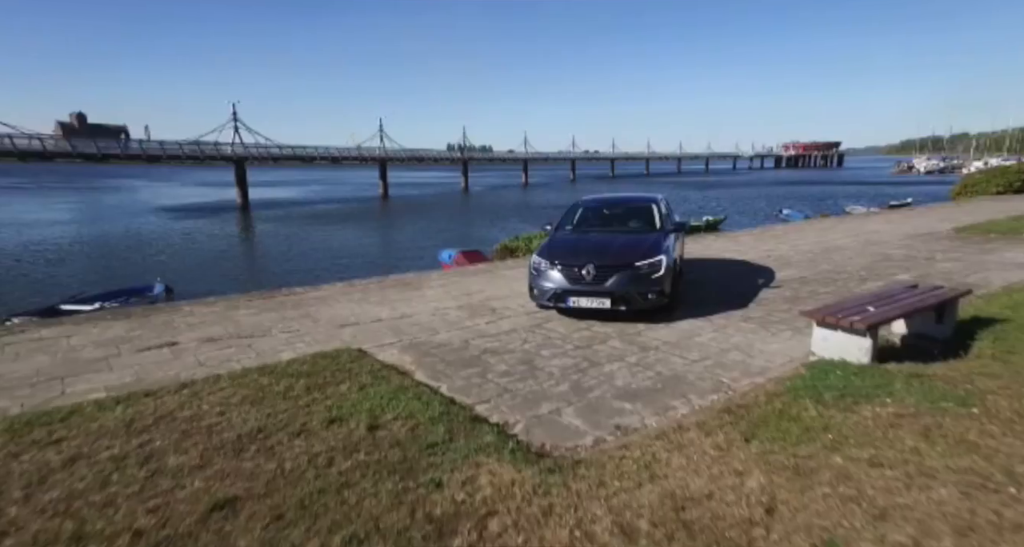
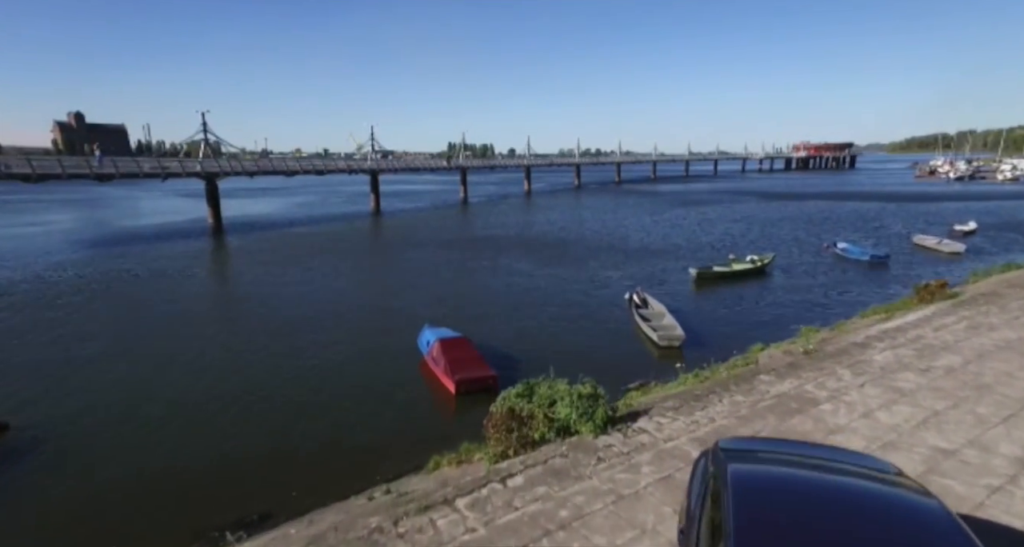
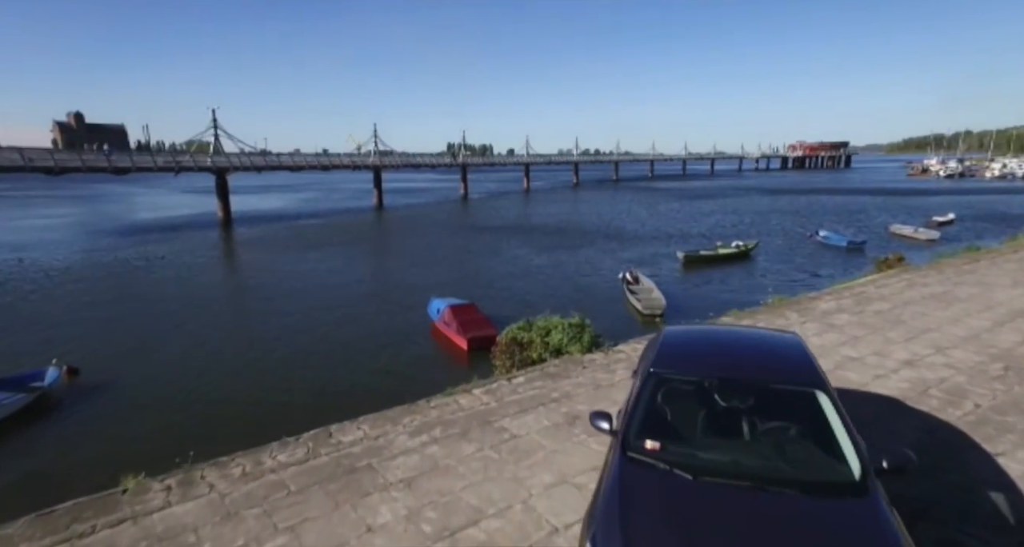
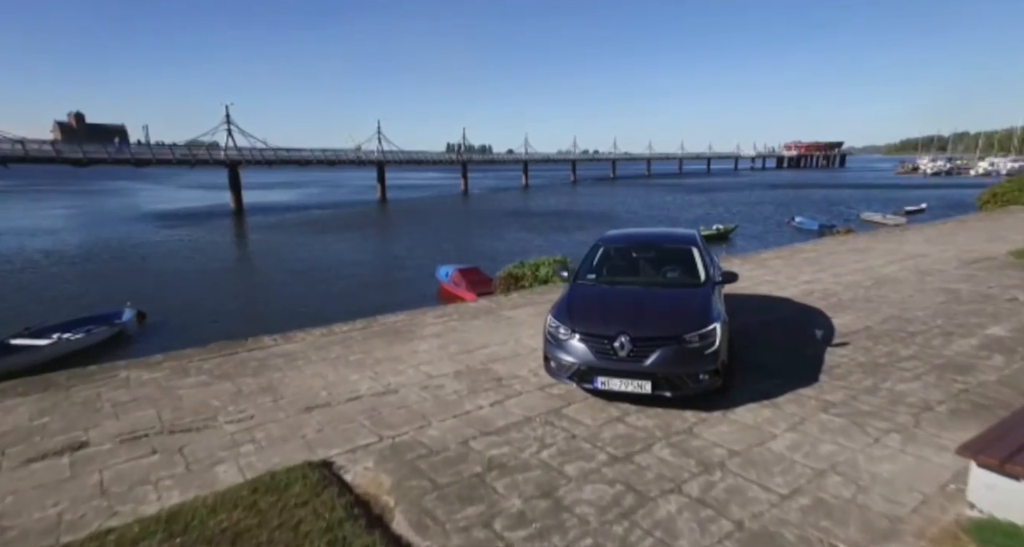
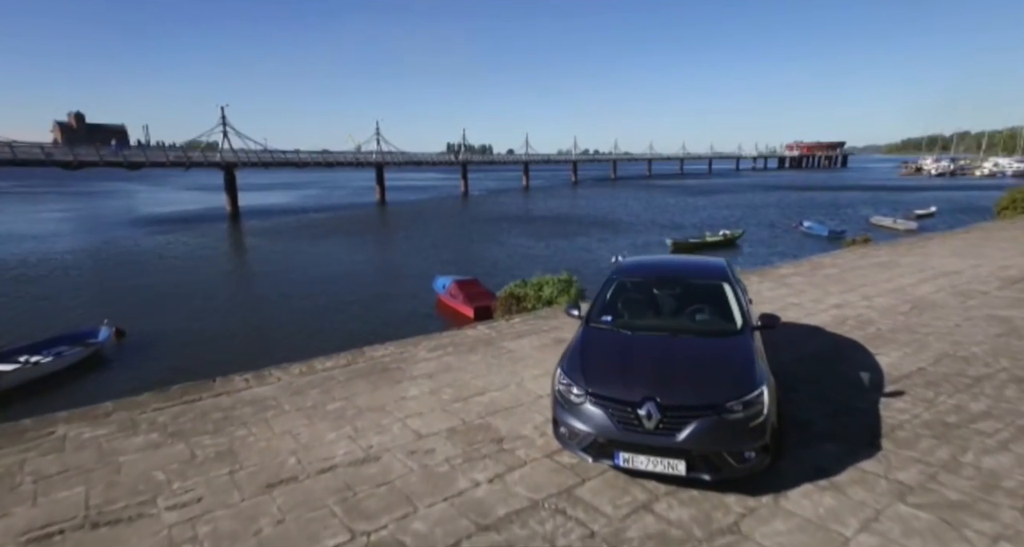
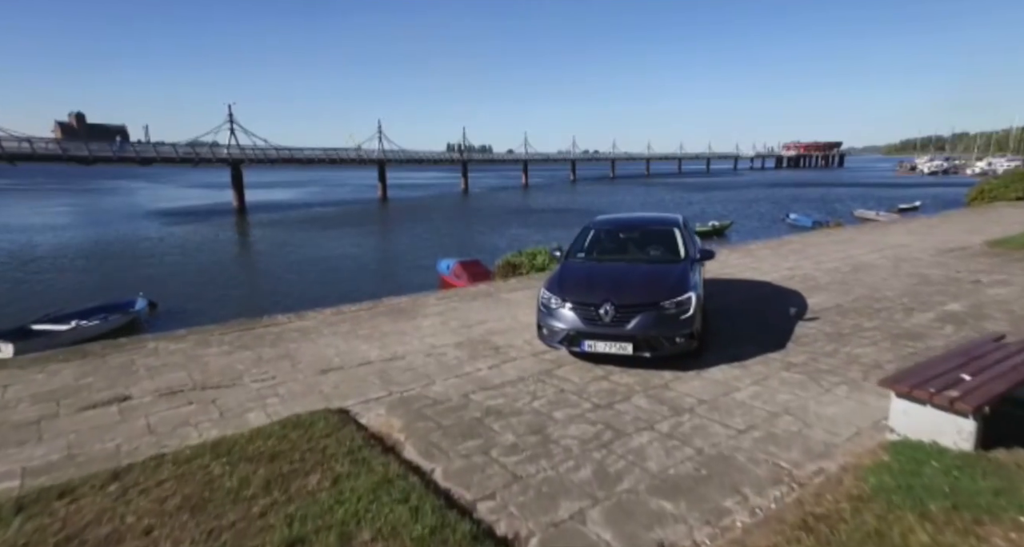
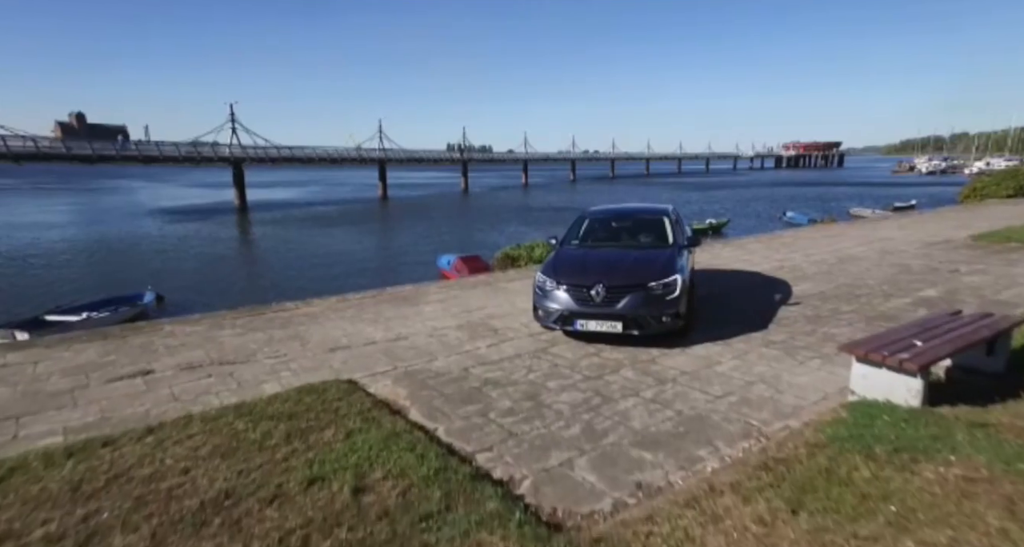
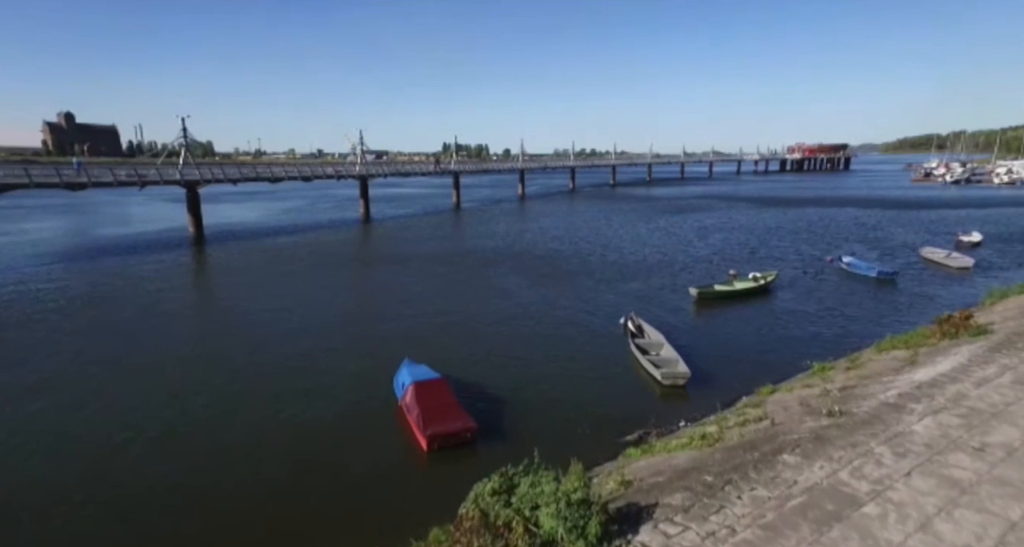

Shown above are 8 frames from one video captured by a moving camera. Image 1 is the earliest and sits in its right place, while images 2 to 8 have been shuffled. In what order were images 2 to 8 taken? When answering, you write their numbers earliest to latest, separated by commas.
7, 6, 4, 5, 3, 2, 8
